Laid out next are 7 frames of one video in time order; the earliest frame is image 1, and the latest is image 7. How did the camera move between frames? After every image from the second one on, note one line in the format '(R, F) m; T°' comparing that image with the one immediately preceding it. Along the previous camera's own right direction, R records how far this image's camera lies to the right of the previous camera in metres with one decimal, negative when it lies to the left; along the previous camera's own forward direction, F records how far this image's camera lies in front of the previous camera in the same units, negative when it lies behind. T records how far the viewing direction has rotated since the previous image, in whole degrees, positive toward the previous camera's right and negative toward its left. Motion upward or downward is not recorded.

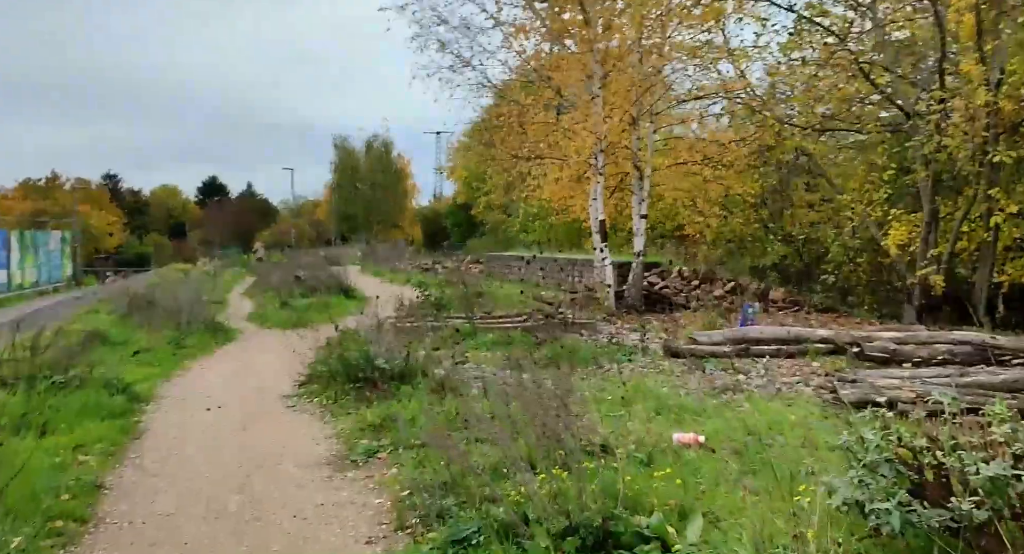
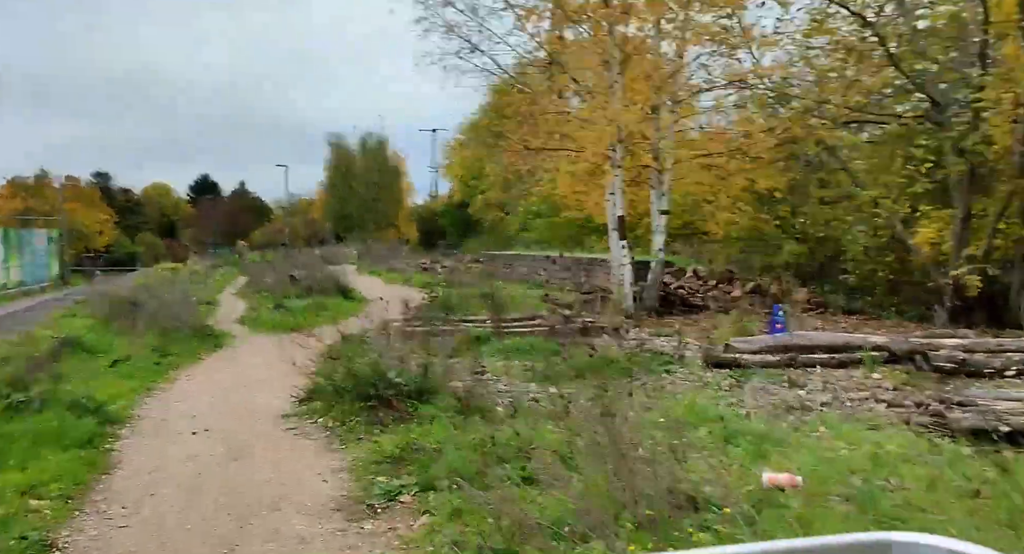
(-0.3, +1.1) m; 0°
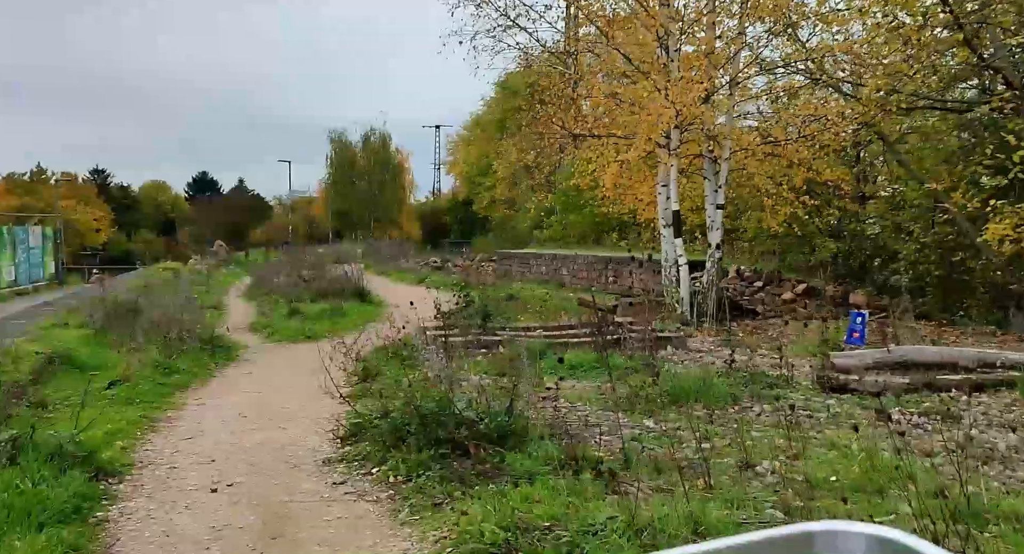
(-0.7, +1.6) m; 0°
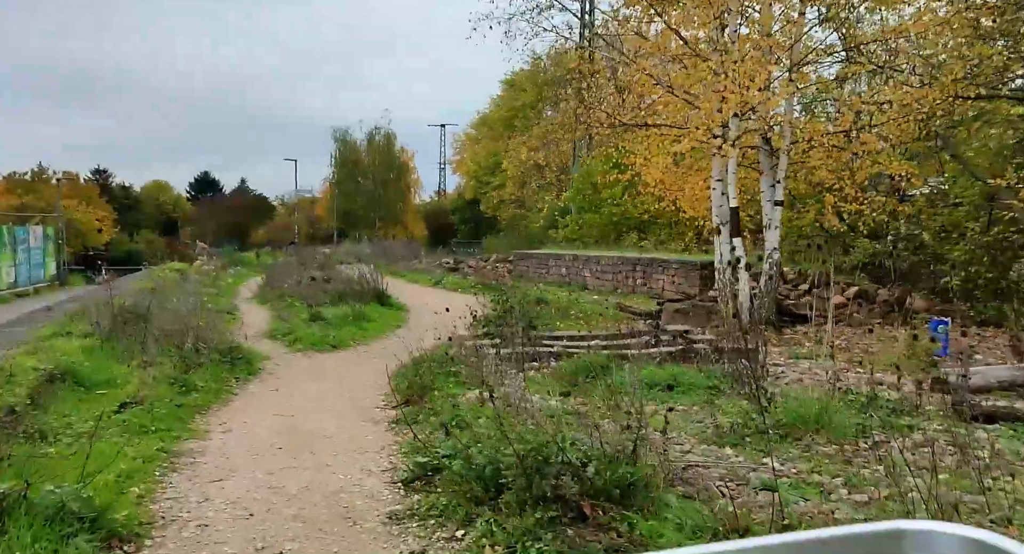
(-0.6, +1.2) m; 0°
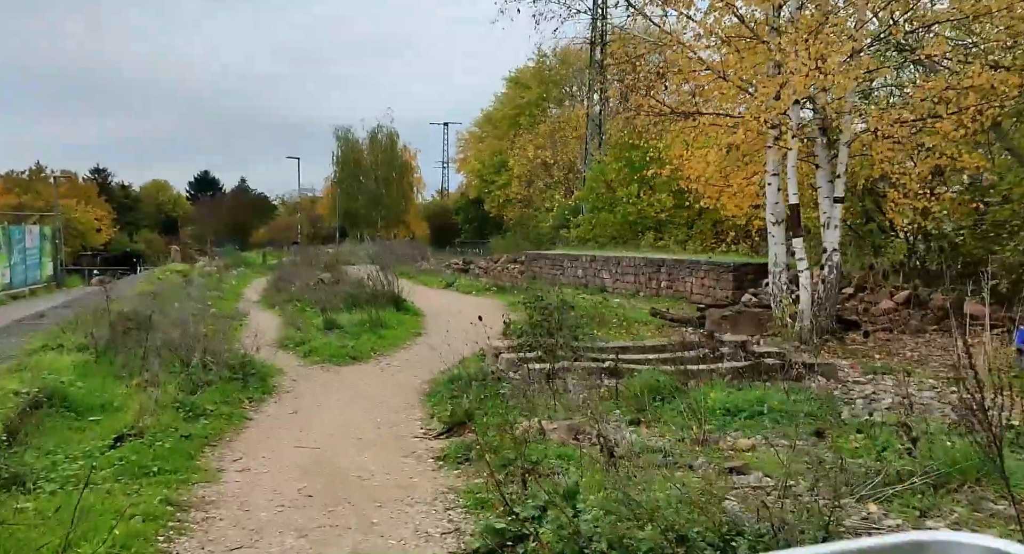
(-0.5, +1.2) m; 0°
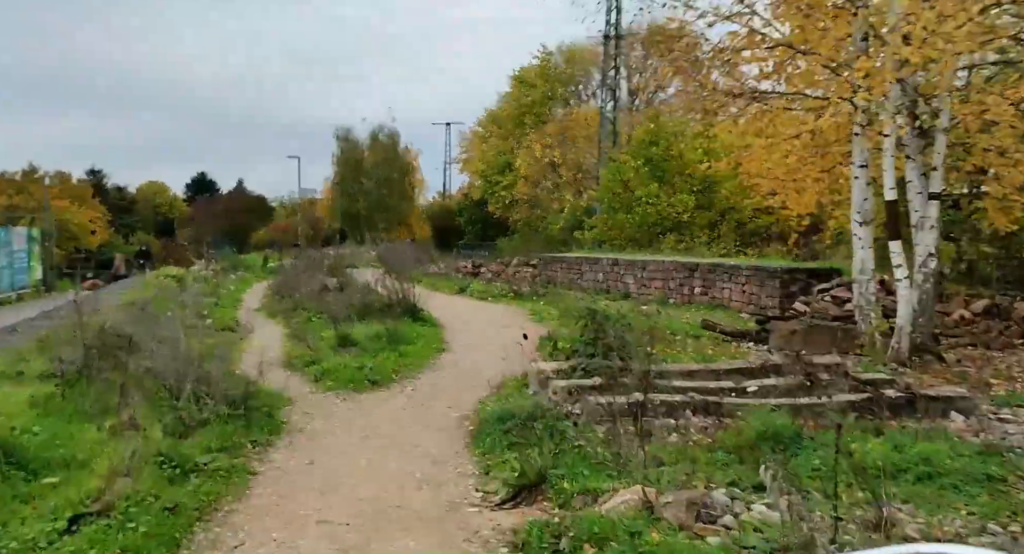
(-0.5, +1.8) m; 0°
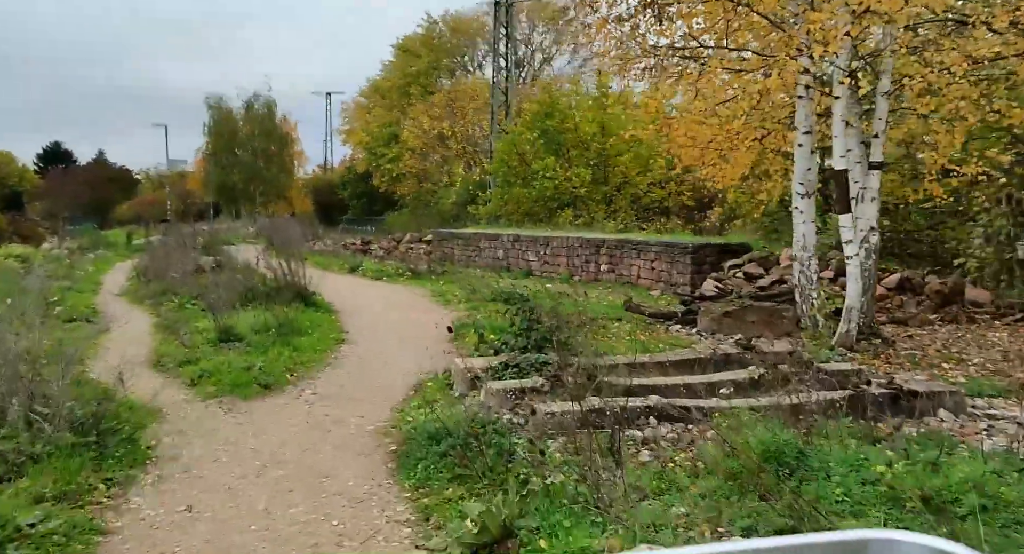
(-0.3, +1.4) m; +7°
